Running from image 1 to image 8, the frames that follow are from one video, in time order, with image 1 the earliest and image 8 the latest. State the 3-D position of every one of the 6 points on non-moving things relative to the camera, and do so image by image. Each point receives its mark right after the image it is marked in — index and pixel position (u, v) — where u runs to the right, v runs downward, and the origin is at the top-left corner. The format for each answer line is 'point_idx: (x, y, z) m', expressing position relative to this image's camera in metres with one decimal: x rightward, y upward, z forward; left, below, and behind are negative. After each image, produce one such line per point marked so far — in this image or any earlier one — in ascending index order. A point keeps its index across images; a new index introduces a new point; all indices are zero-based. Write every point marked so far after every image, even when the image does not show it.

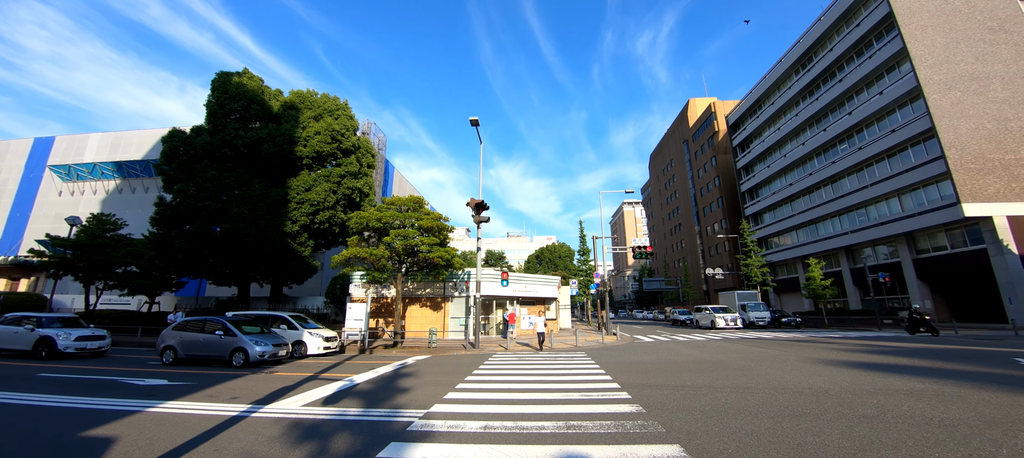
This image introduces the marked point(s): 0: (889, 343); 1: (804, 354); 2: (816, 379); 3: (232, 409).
0: (+16.3, -4.9, +14.4) m
1: (+9.9, -4.3, +11.3) m
2: (+6.6, -3.3, +7.2) m
3: (-5.7, -3.6, +6.7) m
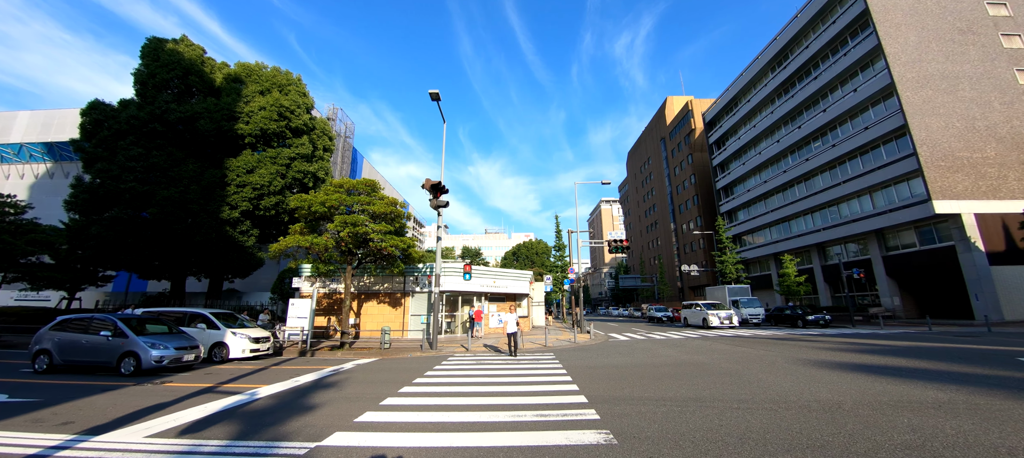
0: (+14.8, -4.6, +13.7) m
1: (+8.6, -3.9, +10.3) m
2: (+5.5, -2.9, +5.9) m
3: (-6.7, -3.1, +4.8) m
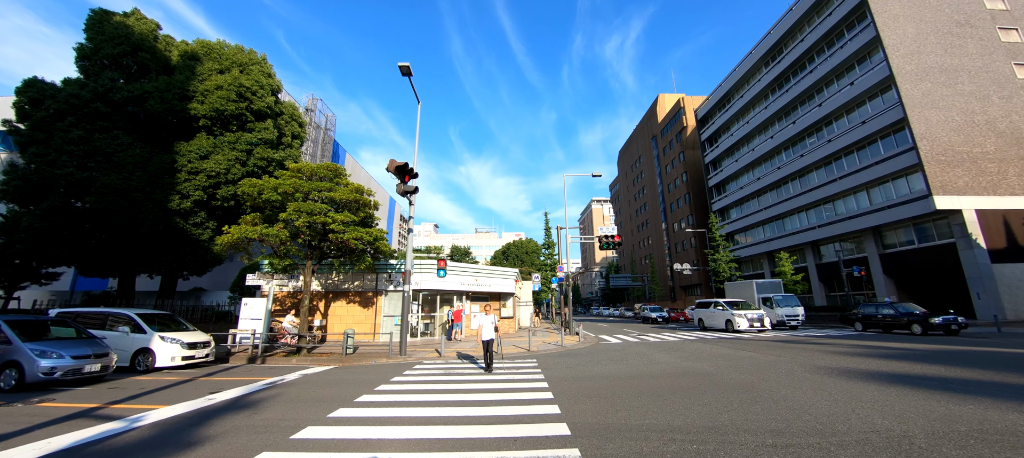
0: (+14.0, -4.3, +12.5) m
1: (+7.9, -3.6, +9.0) m
2: (+5.0, -2.5, +4.6) m
3: (-7.2, -2.7, +3.1) m
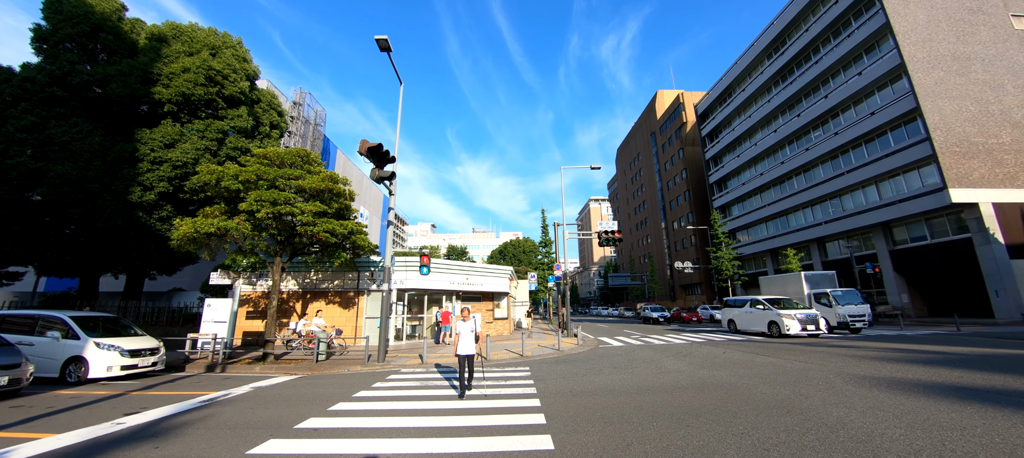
0: (+13.7, -4.0, +11.4) m
1: (+7.6, -3.3, +7.8) m
2: (+4.7, -2.2, +3.3) m
3: (-7.5, -2.4, +1.8) m
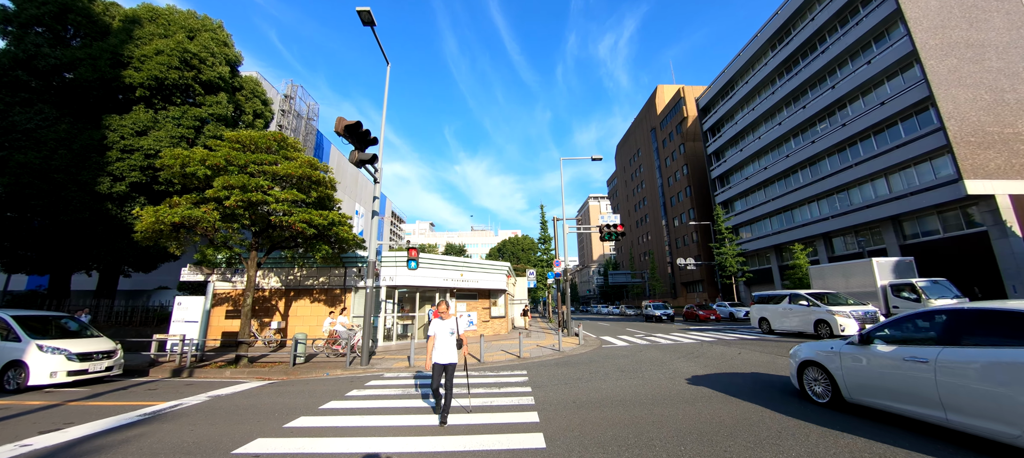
0: (+13.6, -3.6, +10.5) m
1: (+7.5, -2.9, +6.9) m
2: (+4.6, -1.9, +2.4) m
3: (-7.6, -2.1, +0.9) m
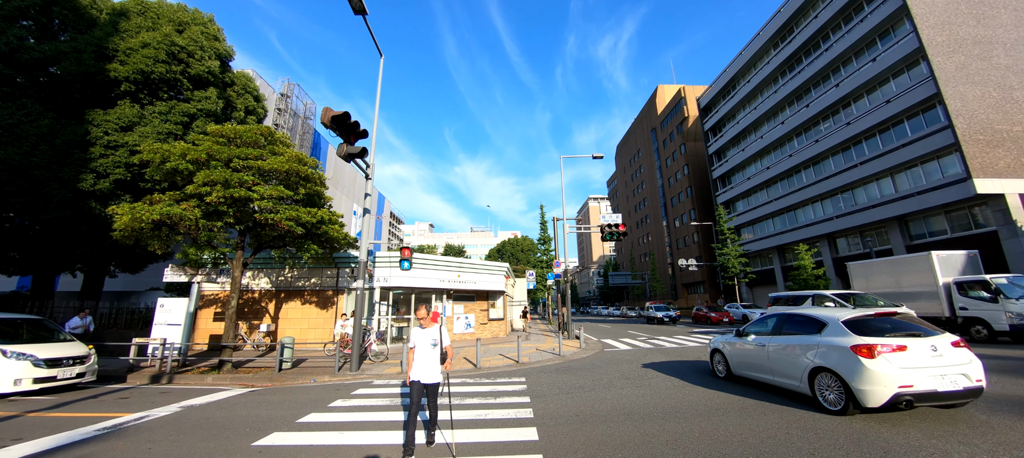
0: (+13.5, -3.6, +10.0) m
1: (+7.5, -2.9, +6.4) m
2: (+4.6, -1.8, +1.9) m
3: (-7.6, -2.1, +0.4) m
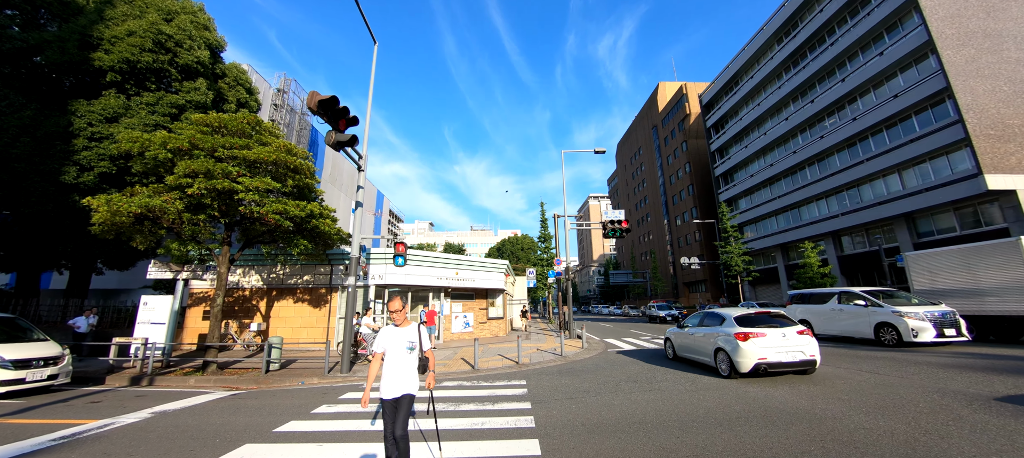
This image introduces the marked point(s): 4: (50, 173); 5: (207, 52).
0: (+13.5, -3.4, +9.5) m
1: (+7.5, -2.7, +5.9) m
2: (+4.6, -1.7, +1.4) m
3: (-7.6, -1.9, -0.1) m
4: (-17.6, +2.2, +12.7) m
5: (-14.5, +8.4, +15.8) m
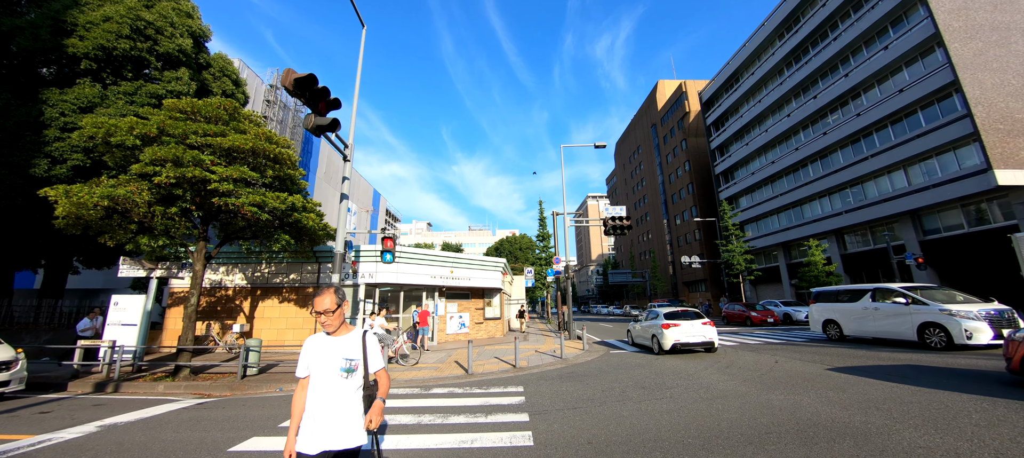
0: (+13.4, -3.3, +9.0) m
1: (+7.4, -2.6, +5.3) m
2: (+4.5, -1.5, +0.8) m
3: (-7.6, -1.7, -0.8) m
4: (-17.7, +2.3, +12.0) m
5: (-14.6, +8.5, +15.1) m
